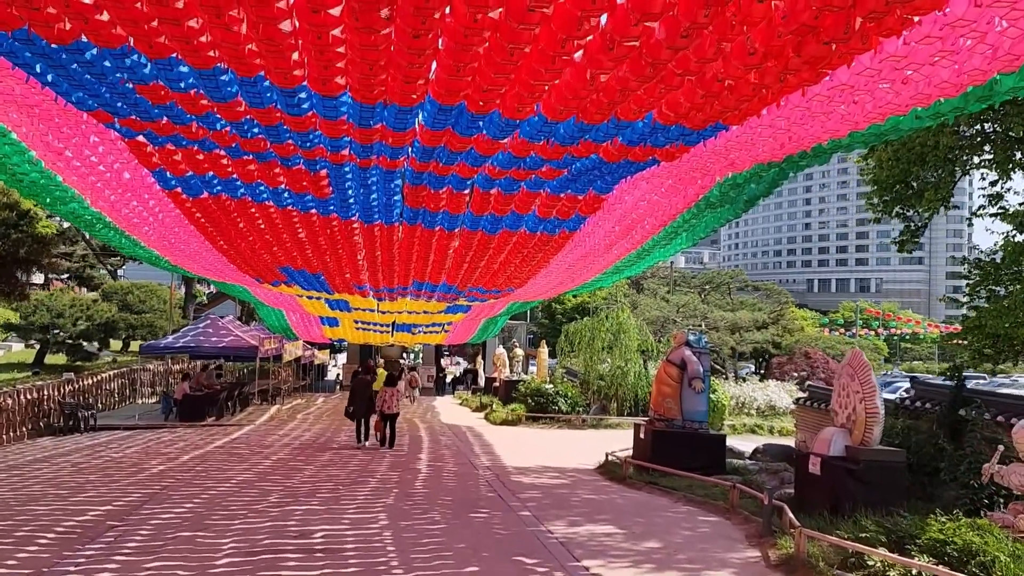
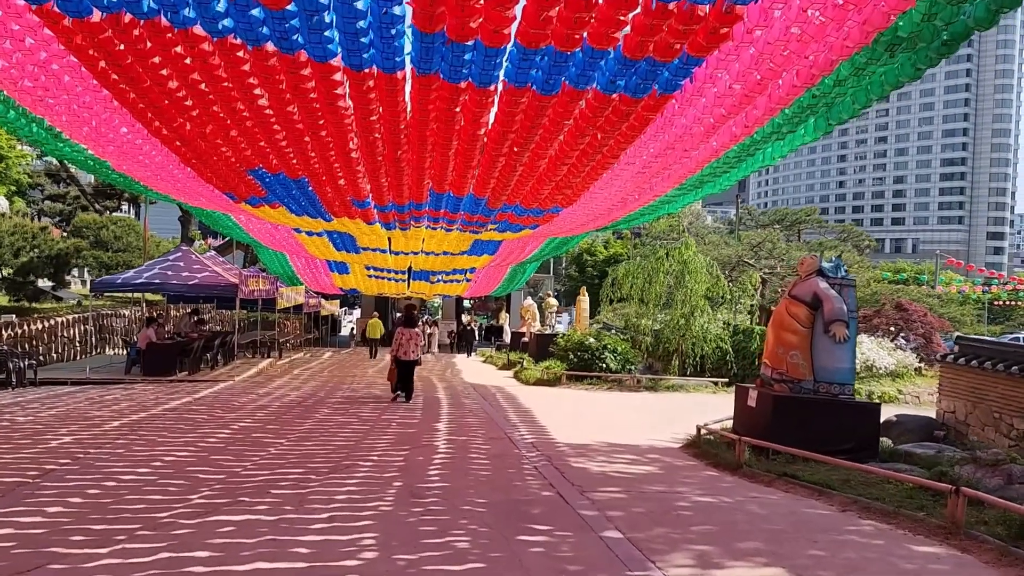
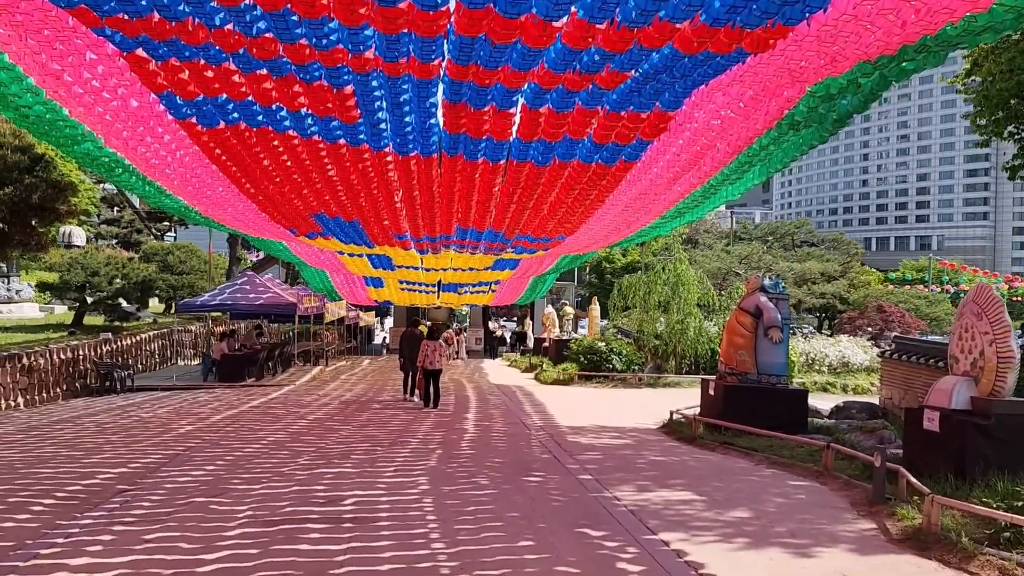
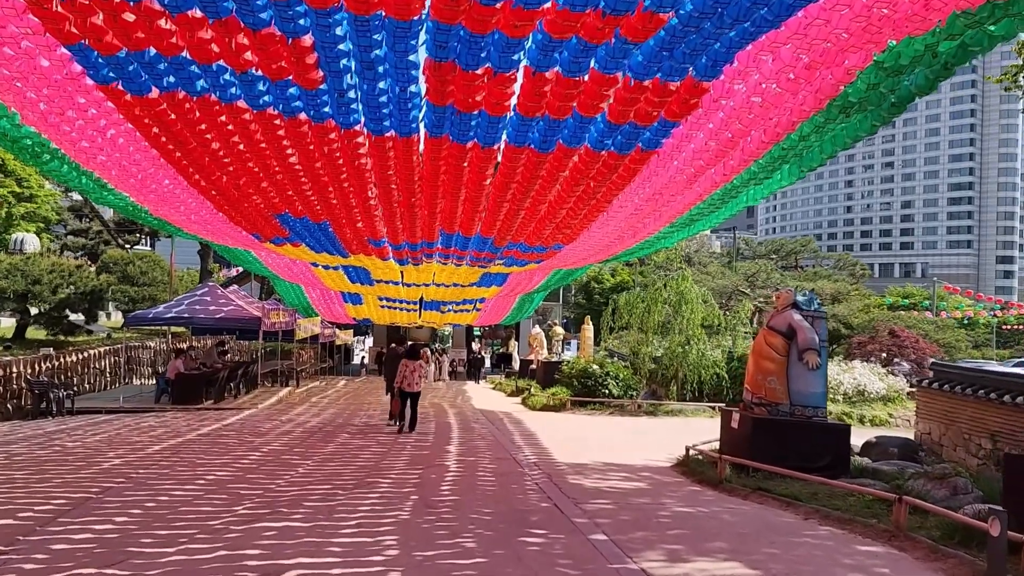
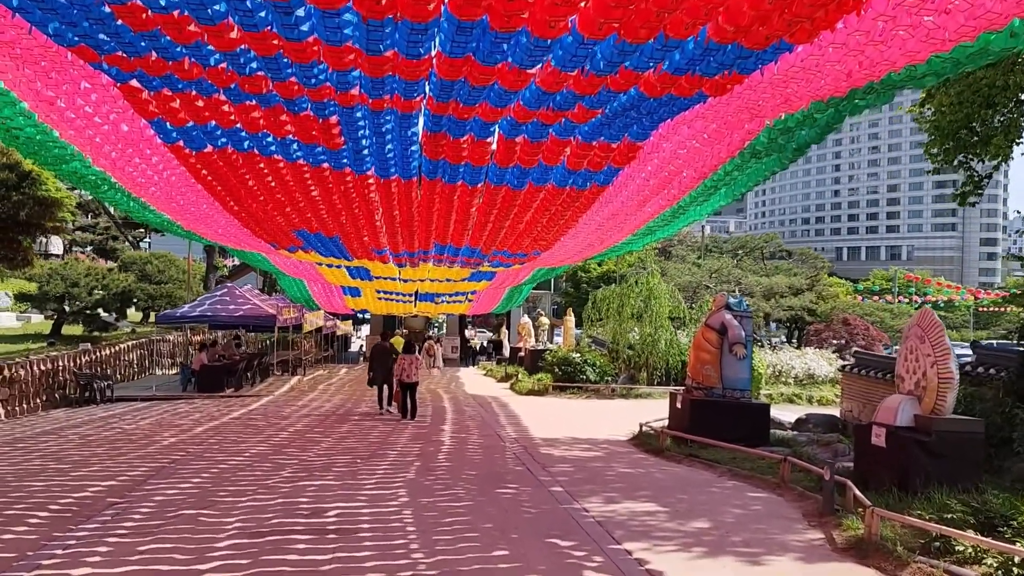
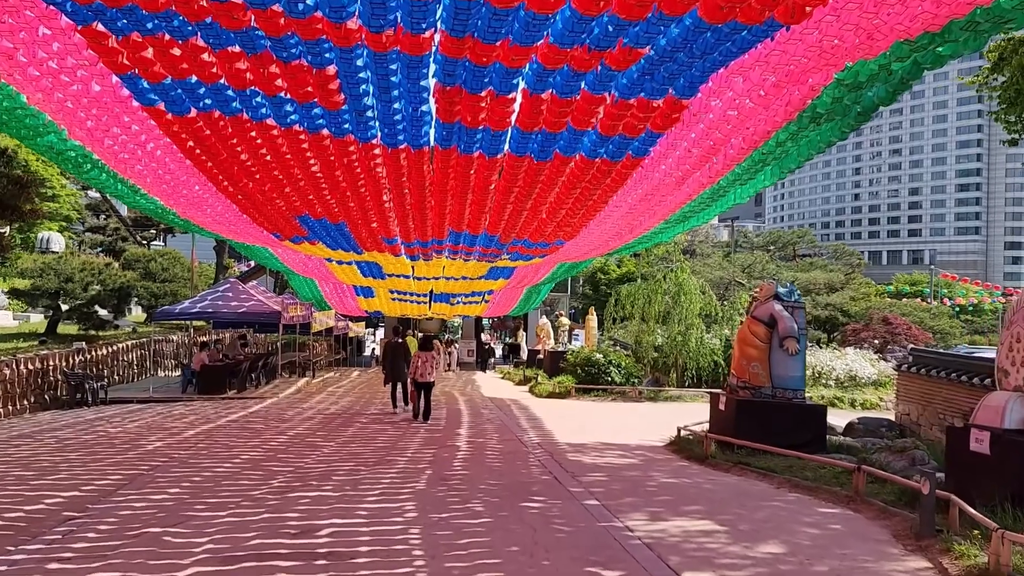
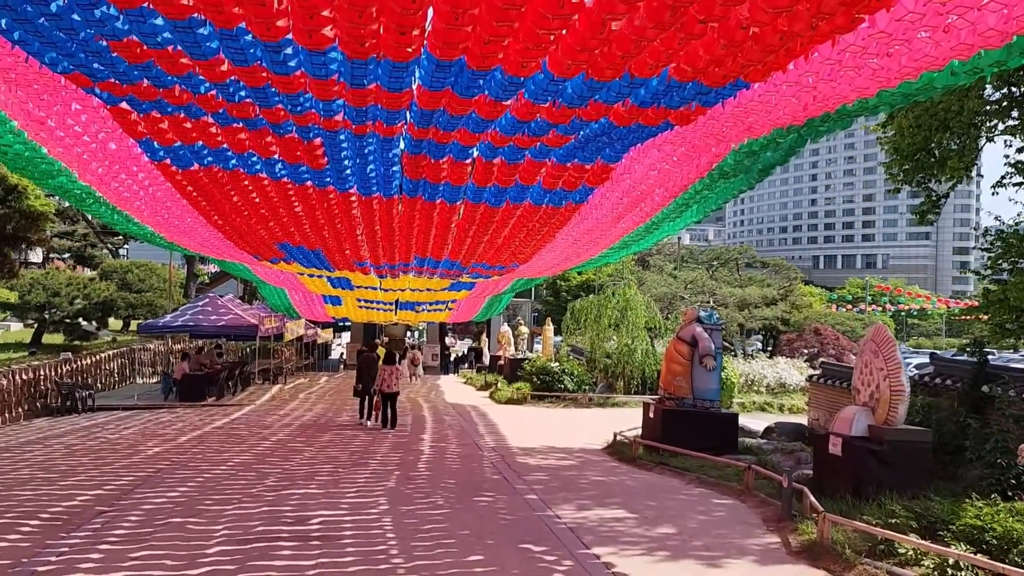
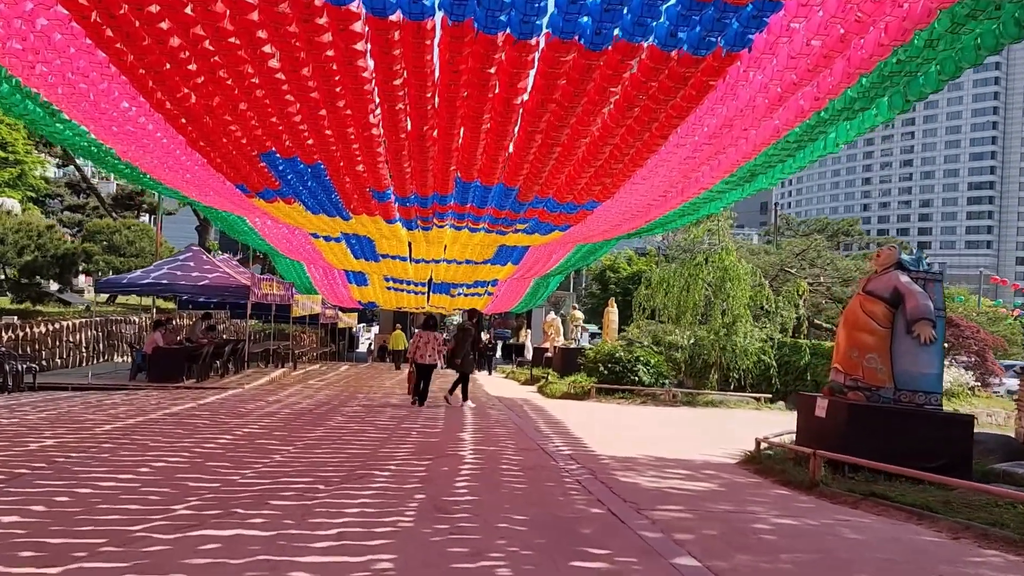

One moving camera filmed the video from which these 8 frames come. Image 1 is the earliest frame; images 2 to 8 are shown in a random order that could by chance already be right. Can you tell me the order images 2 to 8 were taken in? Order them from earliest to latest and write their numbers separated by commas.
7, 5, 3, 6, 4, 2, 8
